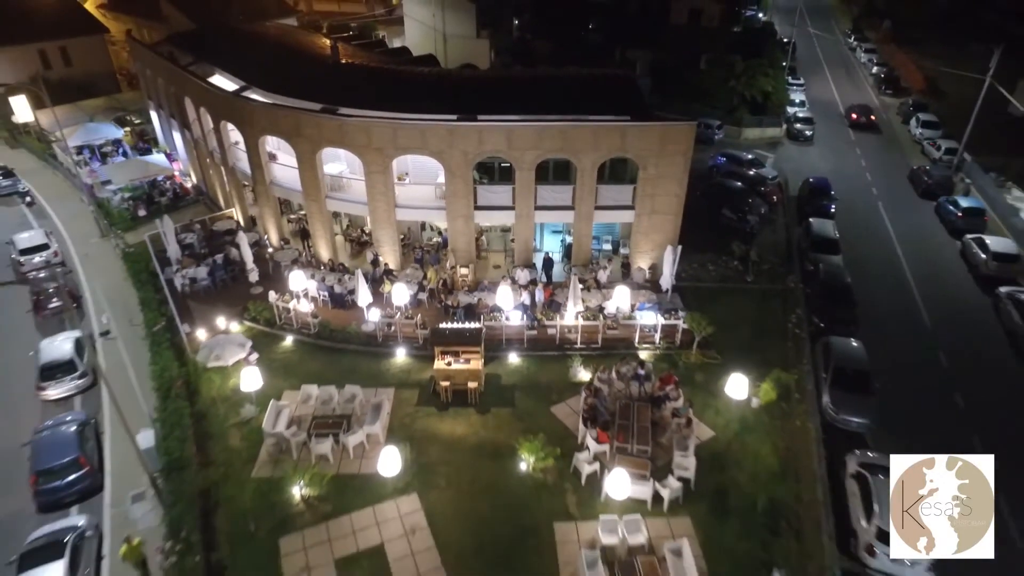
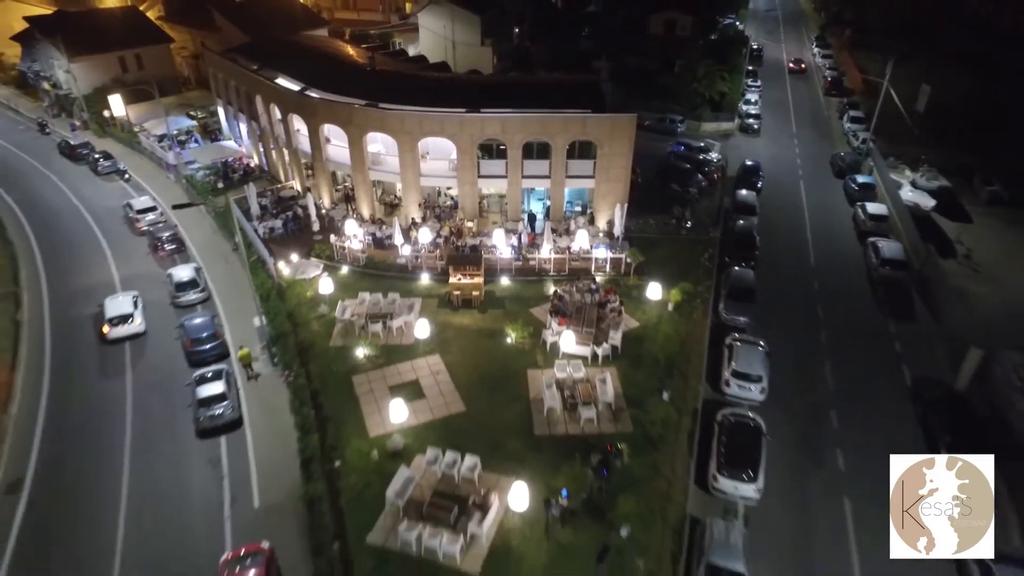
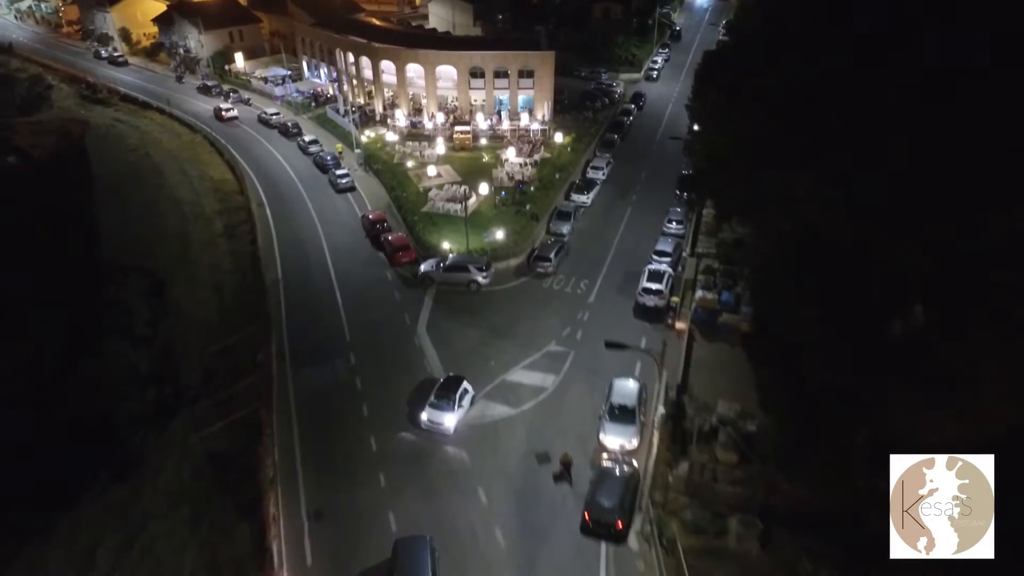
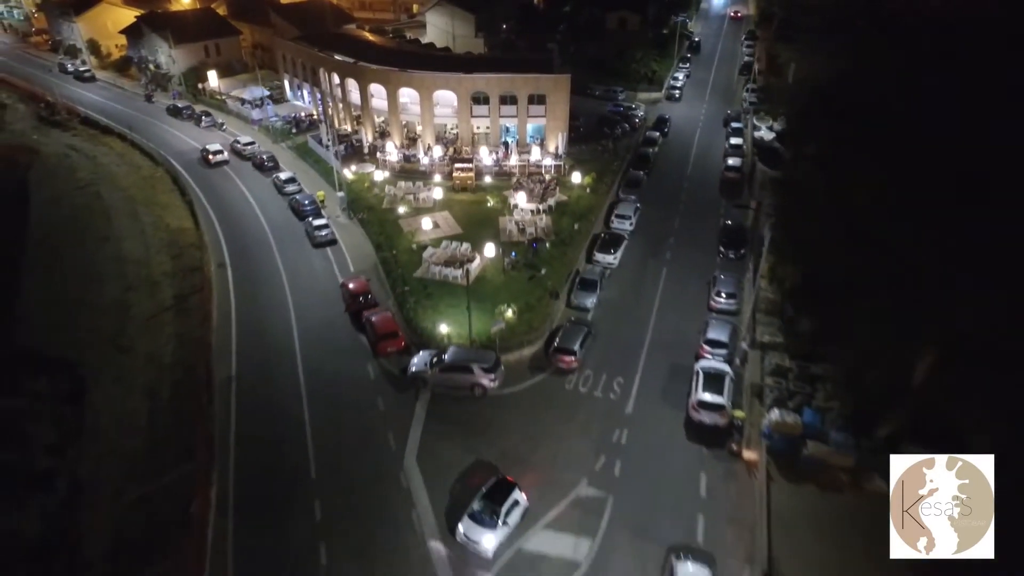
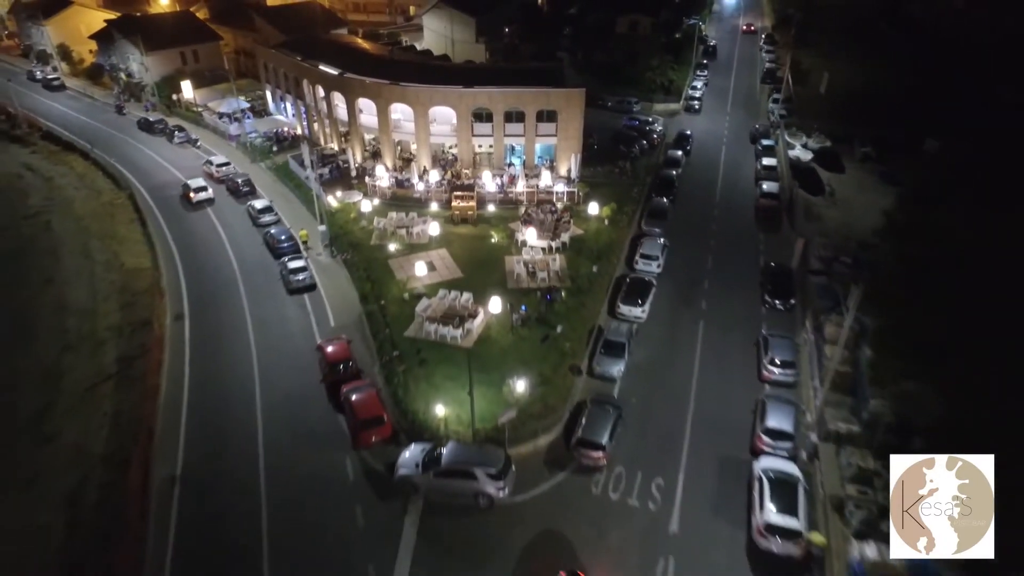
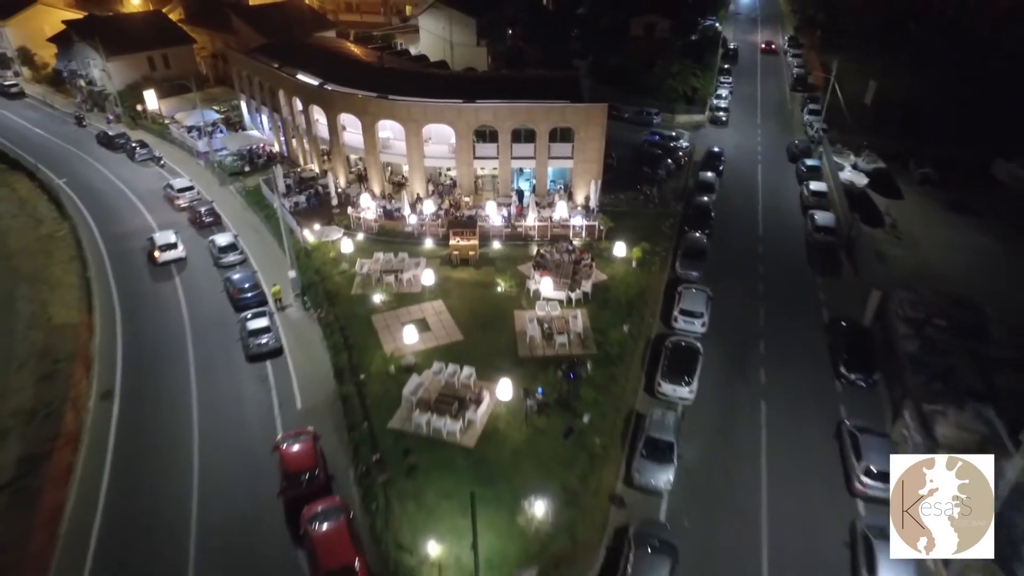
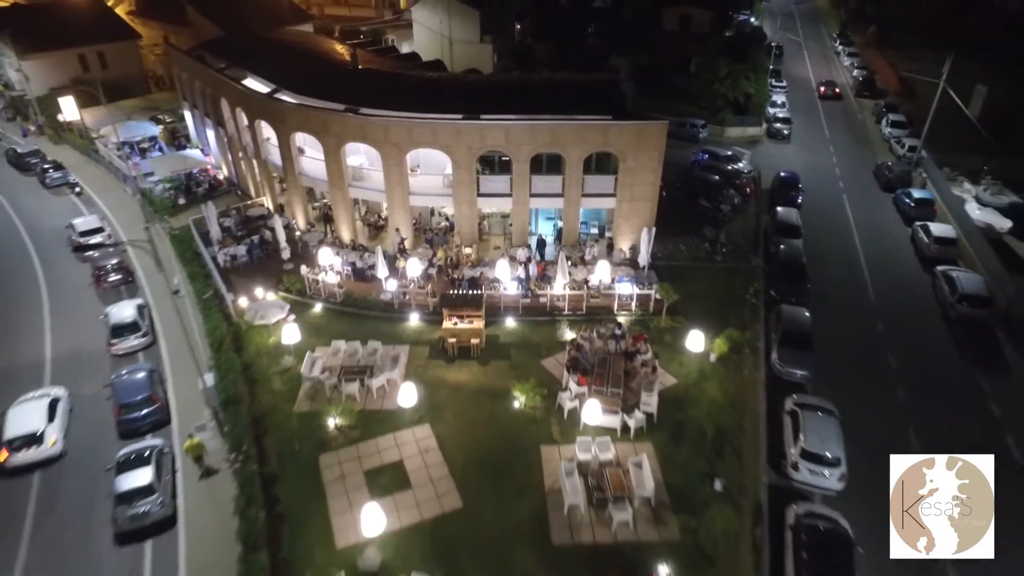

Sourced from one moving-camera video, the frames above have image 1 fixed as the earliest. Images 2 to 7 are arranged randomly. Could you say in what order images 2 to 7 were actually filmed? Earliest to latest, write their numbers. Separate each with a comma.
7, 2, 6, 5, 4, 3
